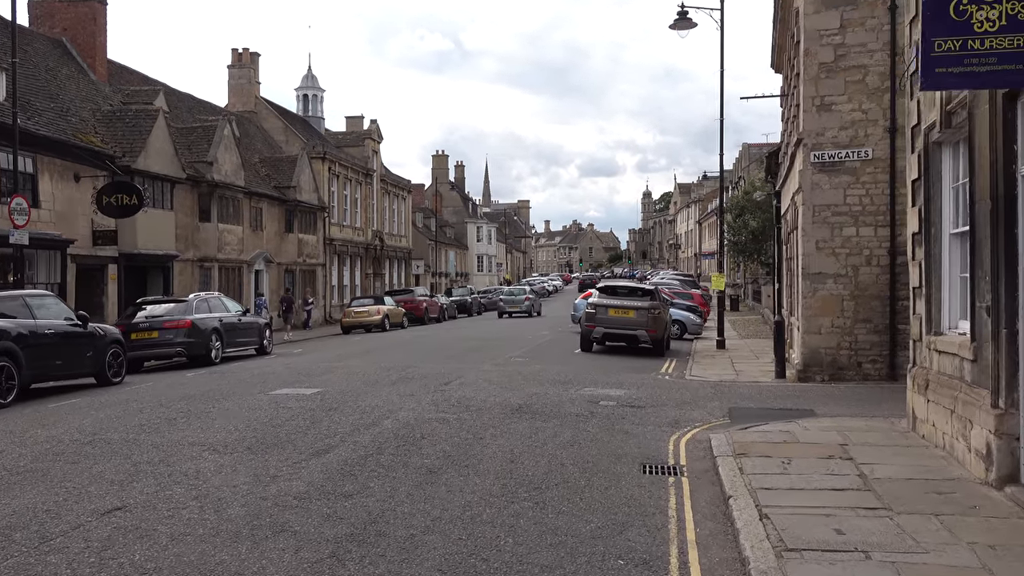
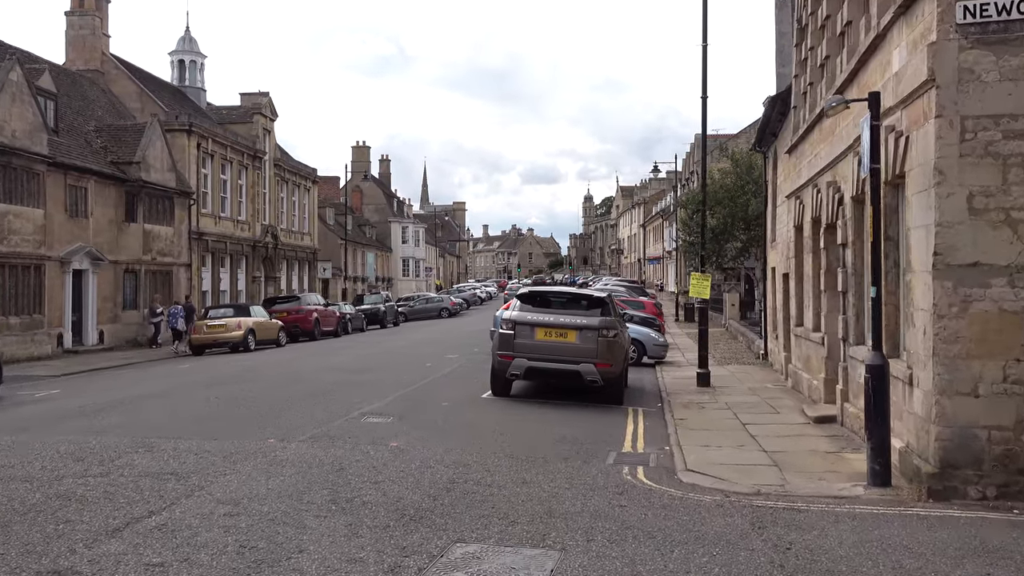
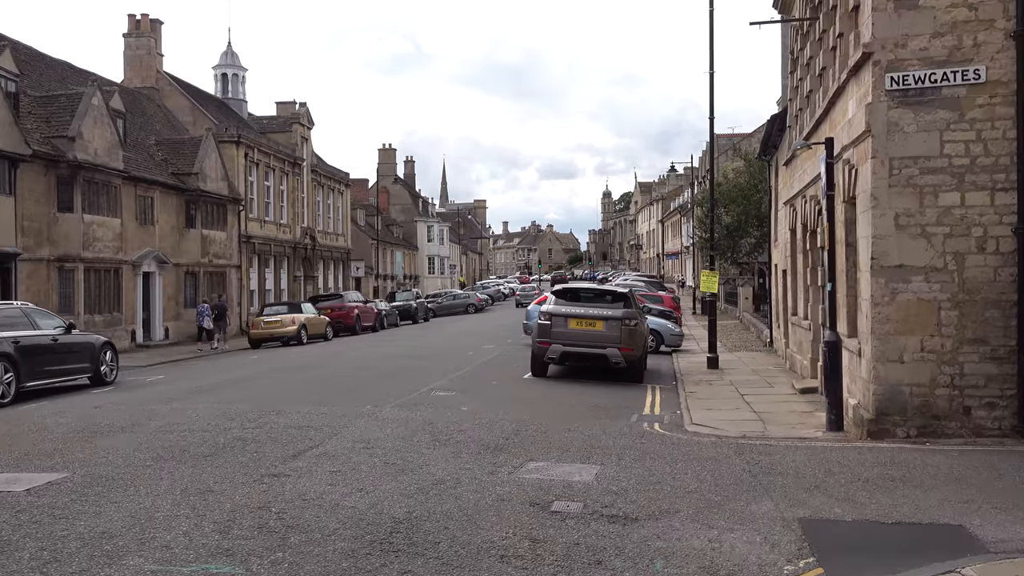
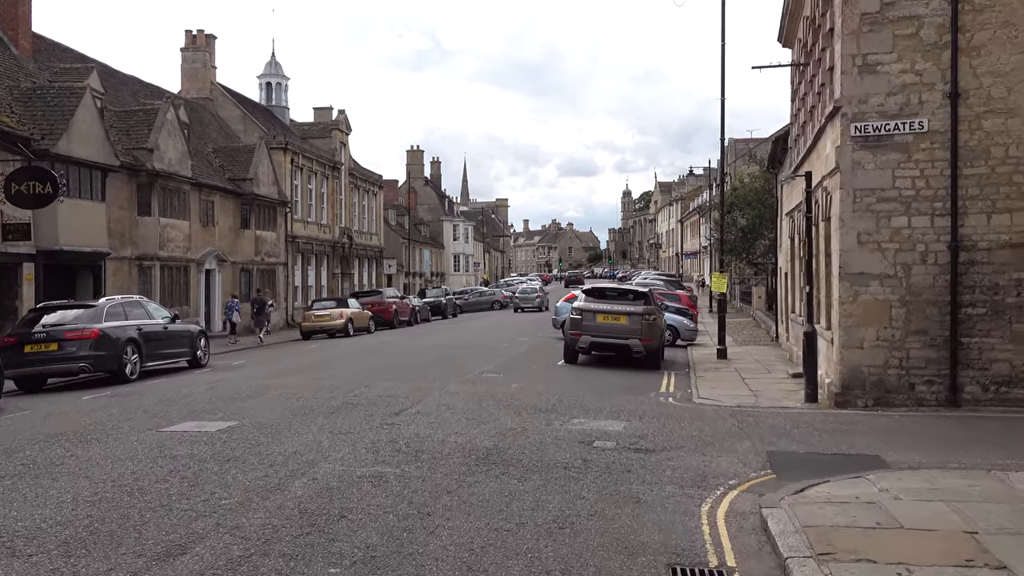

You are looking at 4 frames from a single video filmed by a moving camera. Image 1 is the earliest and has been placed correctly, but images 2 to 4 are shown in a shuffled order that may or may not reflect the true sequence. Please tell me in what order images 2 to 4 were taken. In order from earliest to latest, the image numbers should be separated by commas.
4, 3, 2
